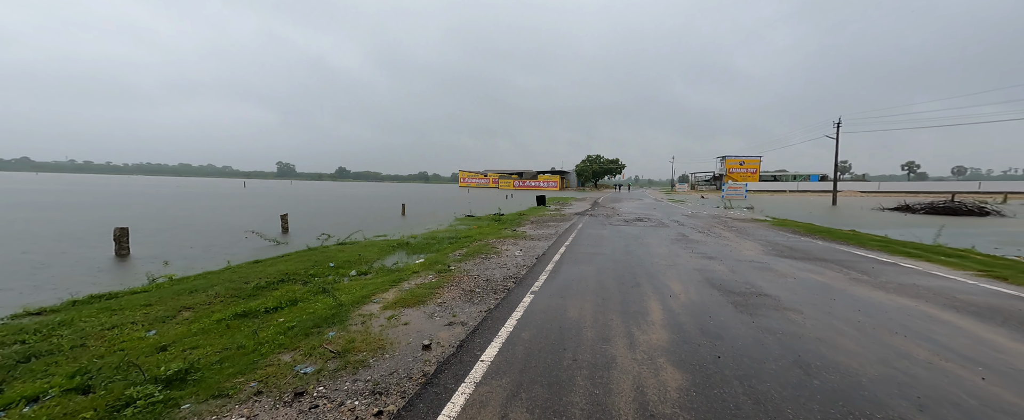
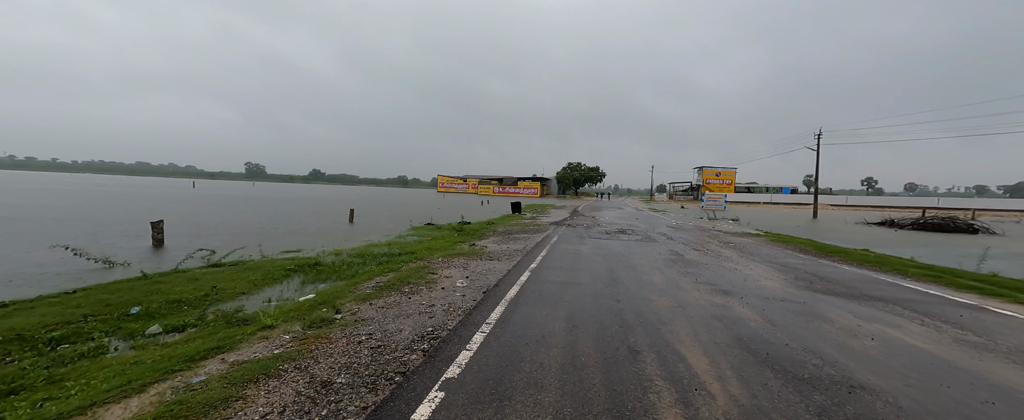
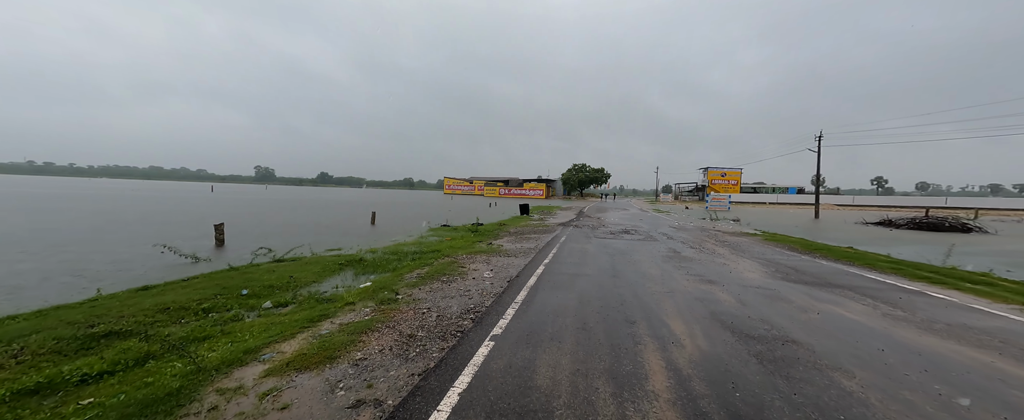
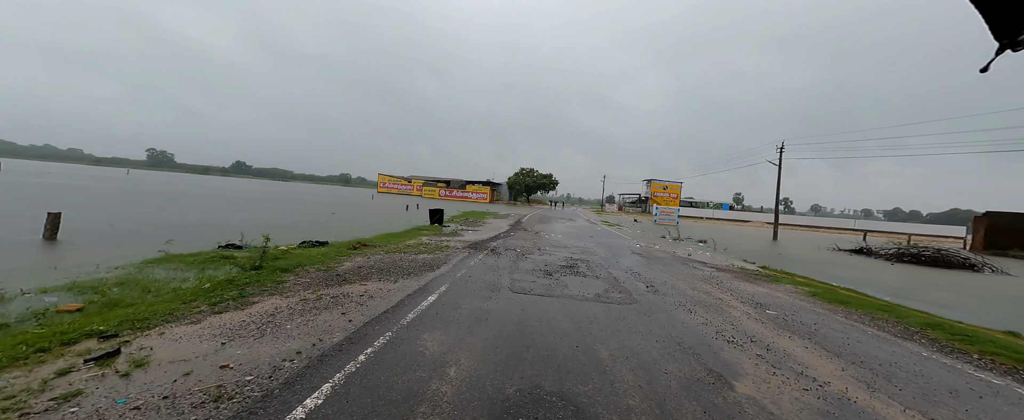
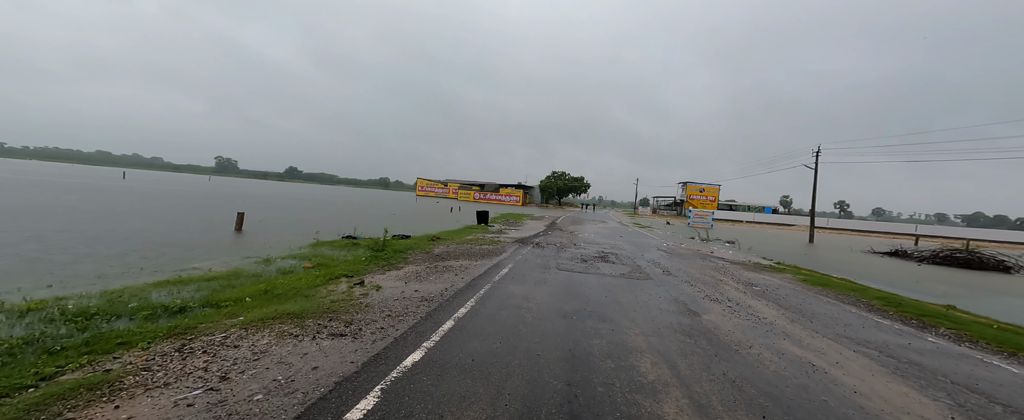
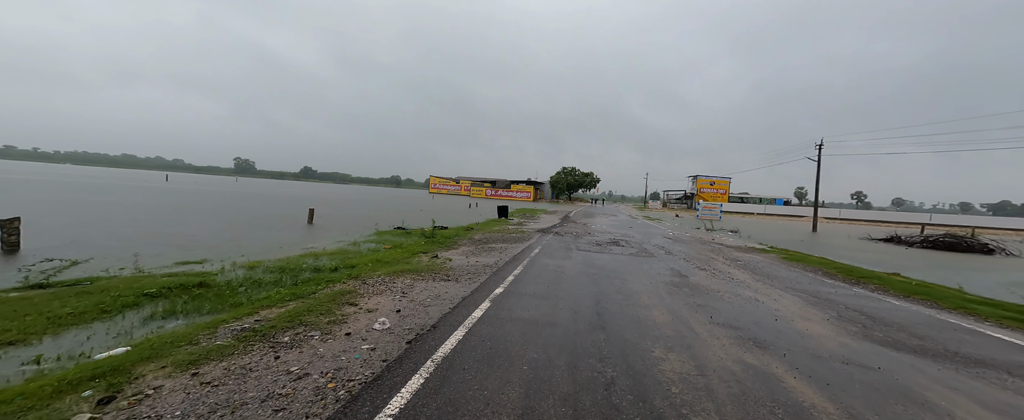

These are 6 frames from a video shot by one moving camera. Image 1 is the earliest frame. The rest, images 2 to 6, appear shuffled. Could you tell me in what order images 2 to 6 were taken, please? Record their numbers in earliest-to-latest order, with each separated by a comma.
3, 2, 6, 5, 4
